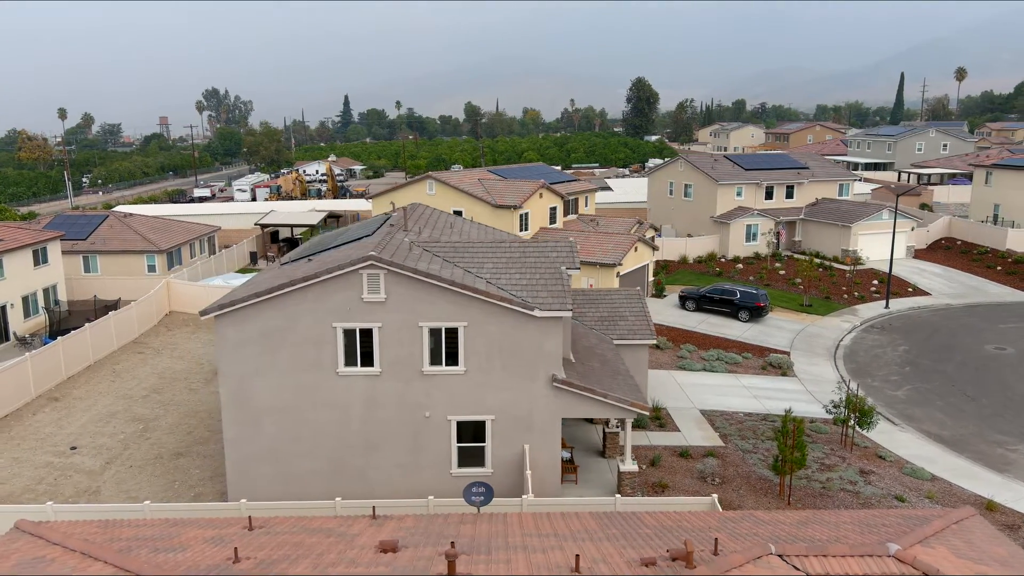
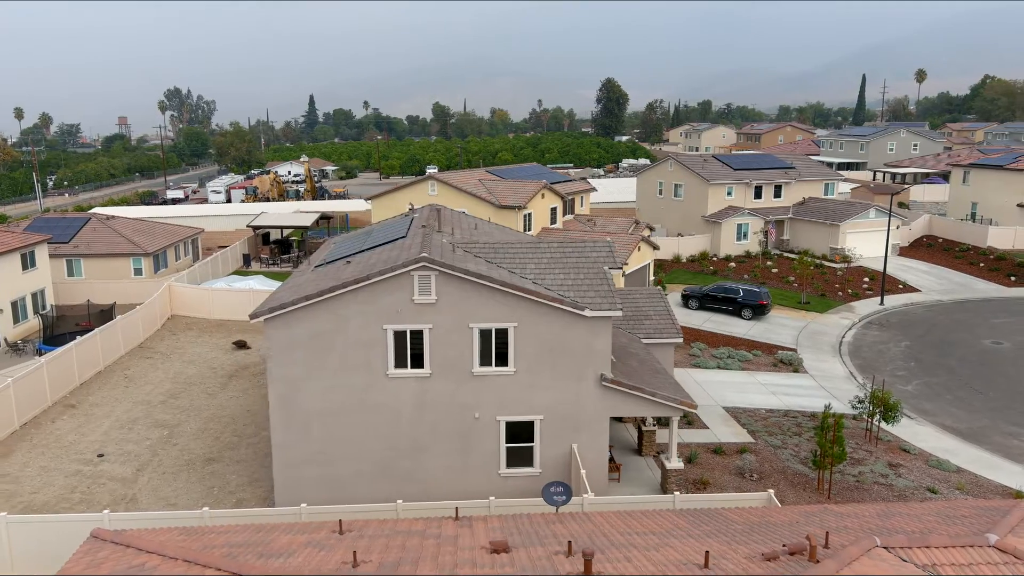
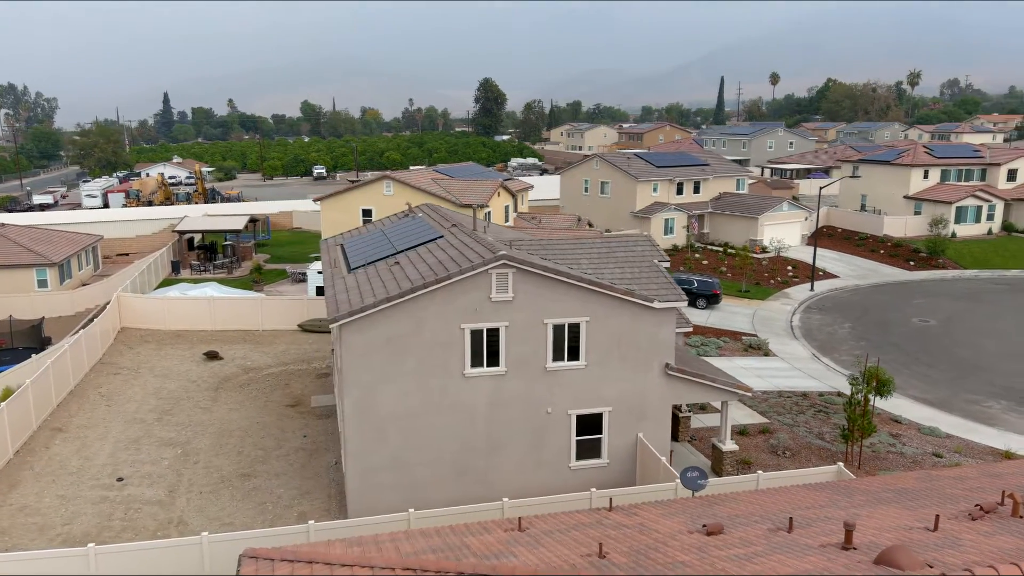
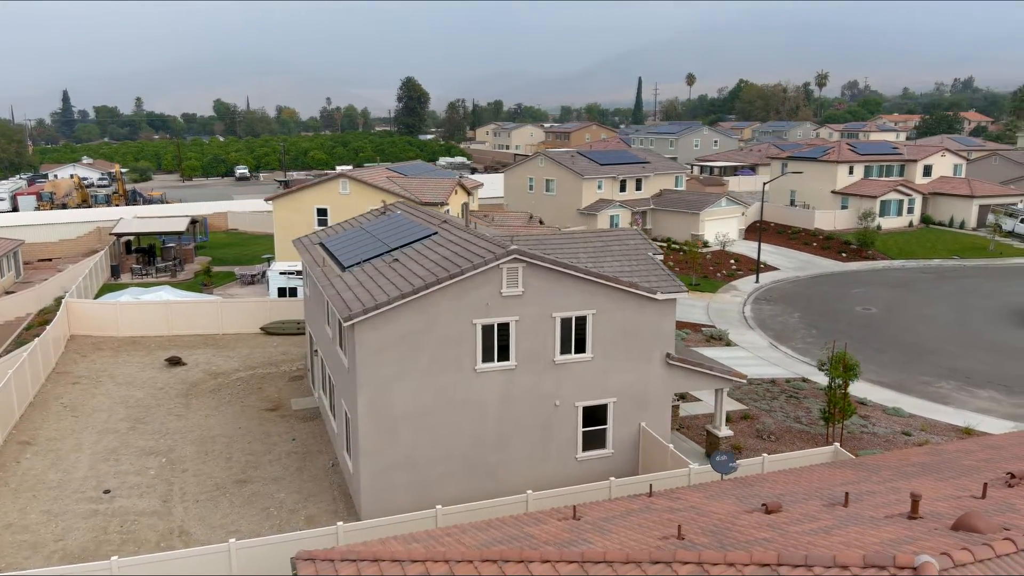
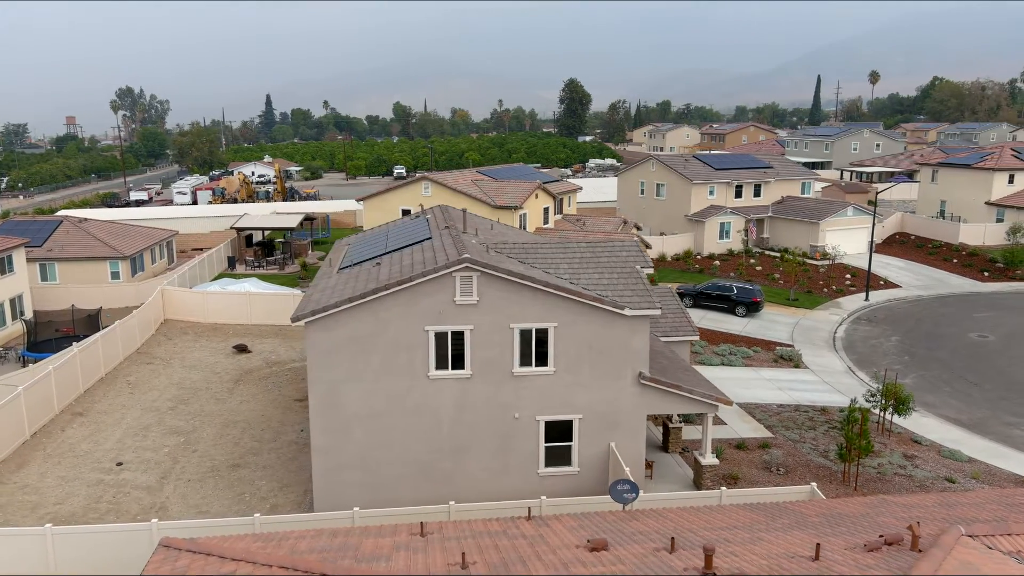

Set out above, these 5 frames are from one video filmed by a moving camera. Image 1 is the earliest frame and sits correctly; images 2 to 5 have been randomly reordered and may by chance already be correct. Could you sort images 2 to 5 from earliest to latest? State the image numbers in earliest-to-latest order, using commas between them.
2, 5, 3, 4
